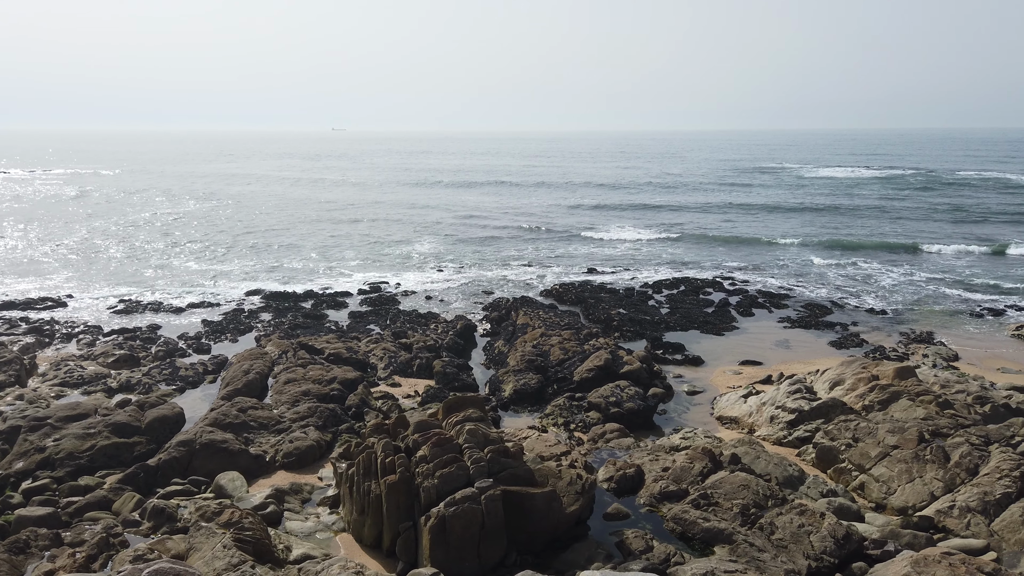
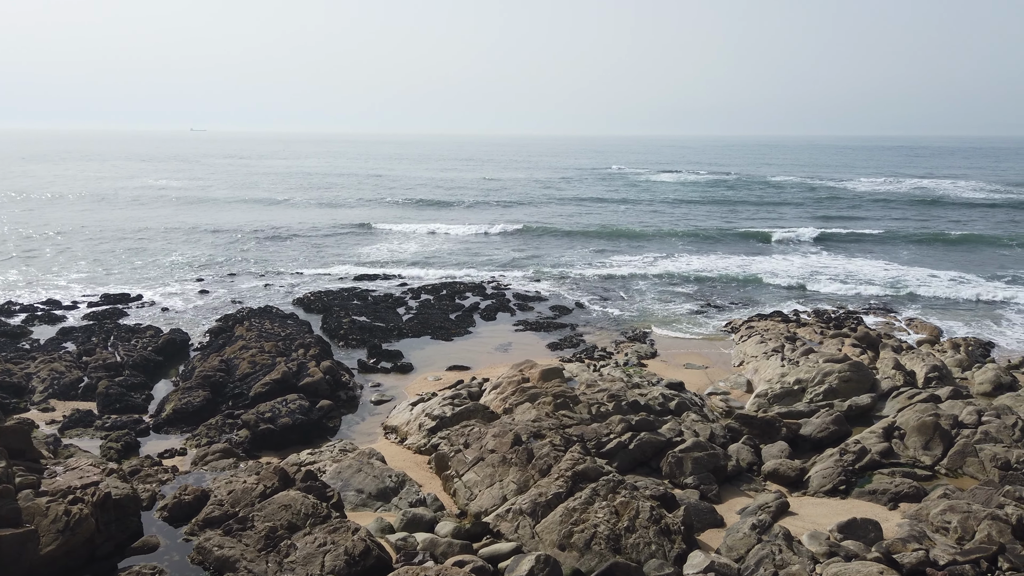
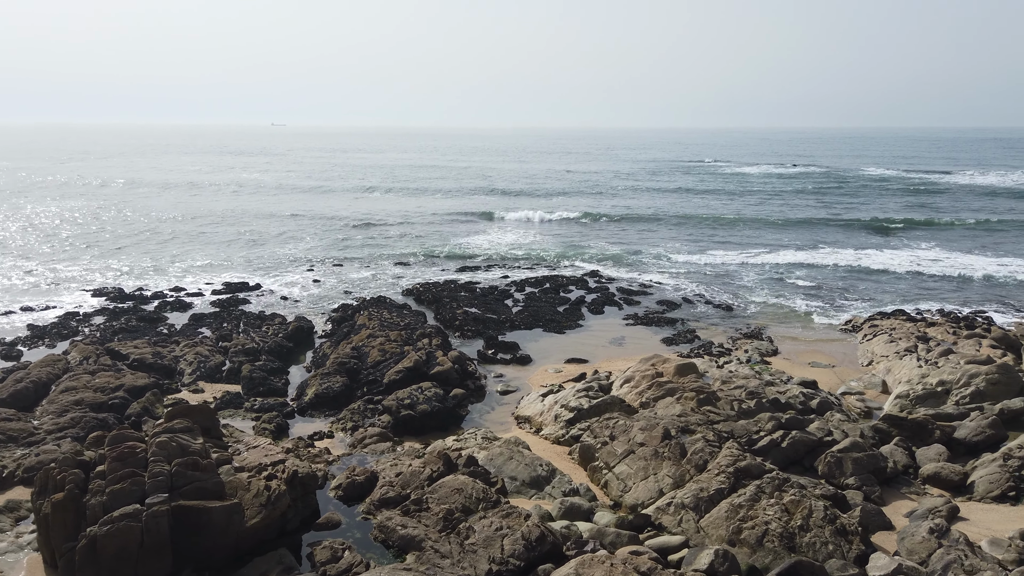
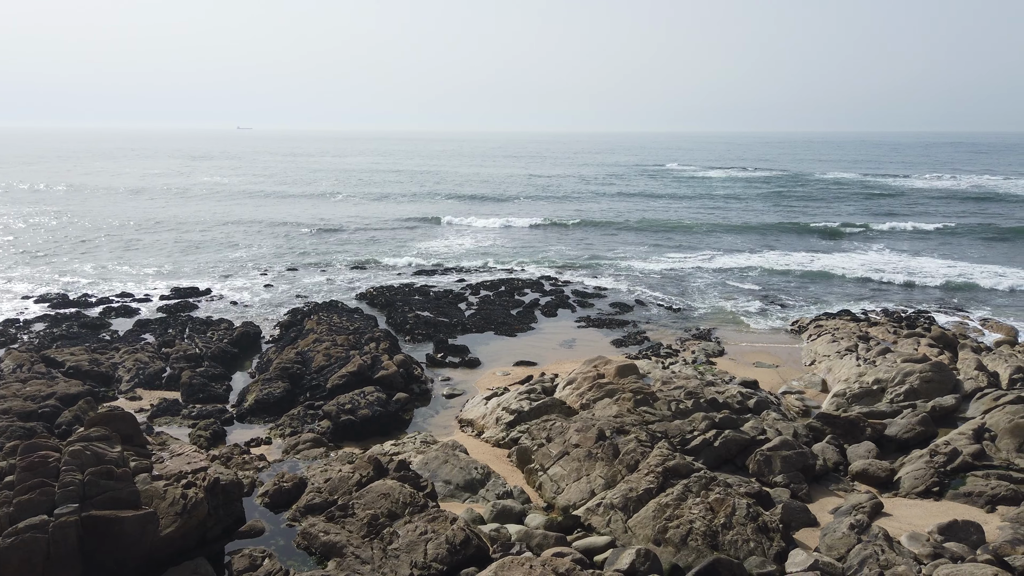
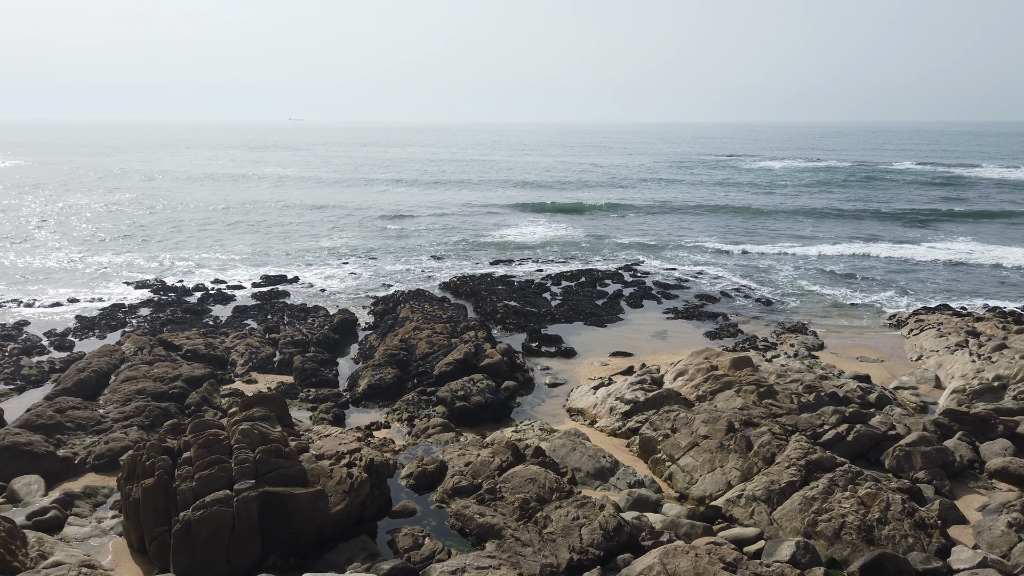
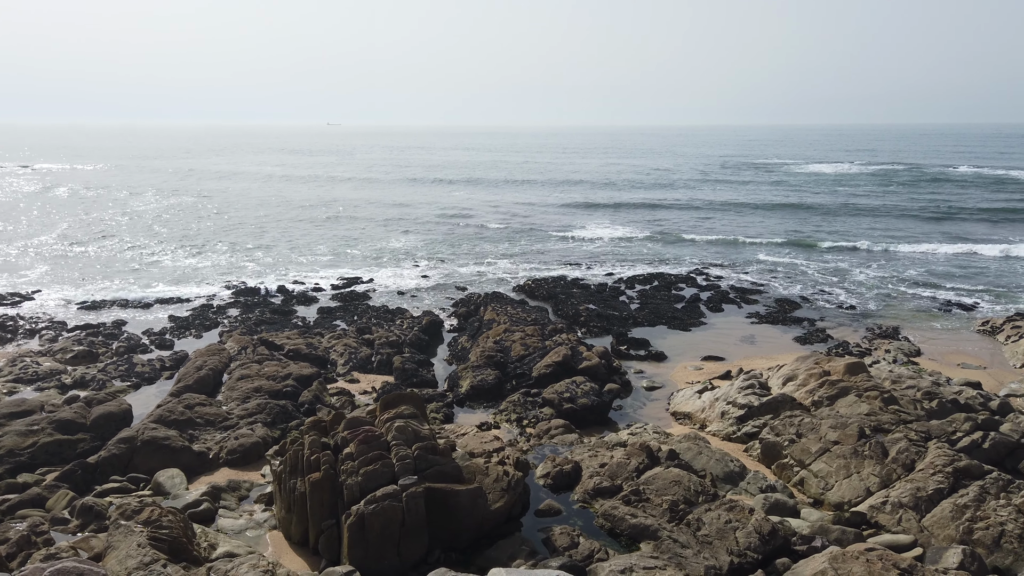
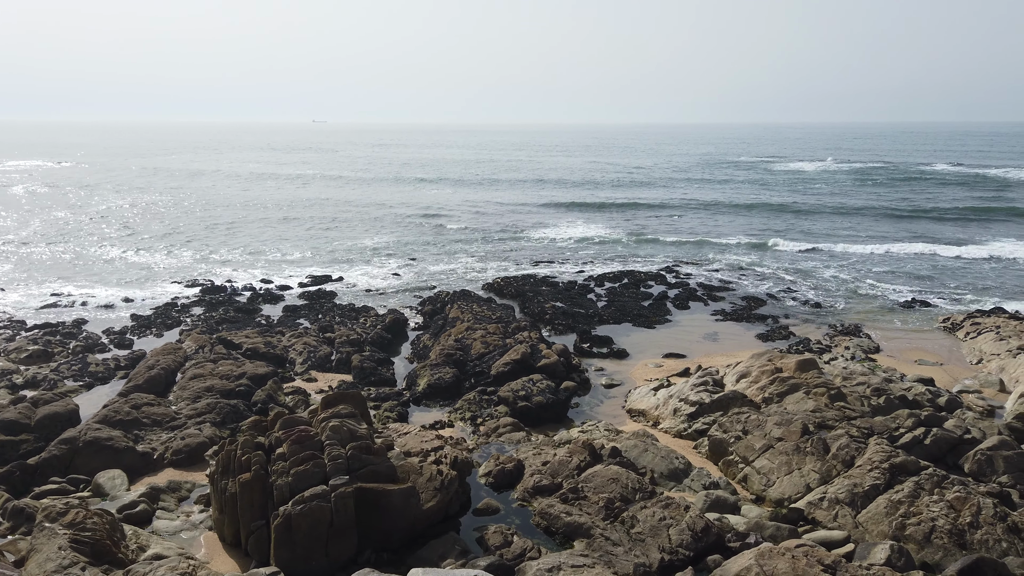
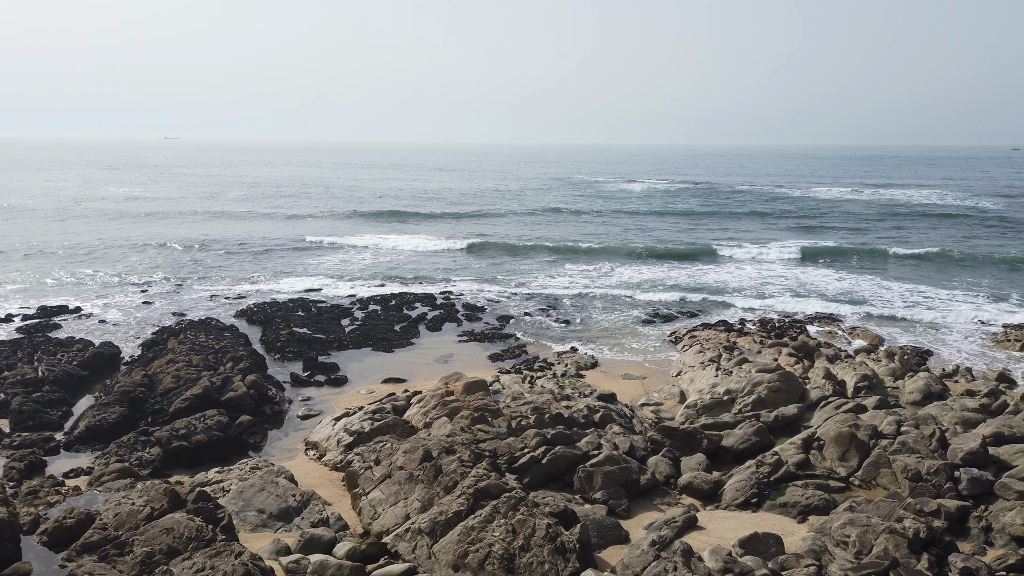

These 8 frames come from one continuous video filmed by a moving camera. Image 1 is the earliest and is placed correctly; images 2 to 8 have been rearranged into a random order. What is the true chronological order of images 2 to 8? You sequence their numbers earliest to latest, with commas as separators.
6, 7, 5, 3, 4, 2, 8
